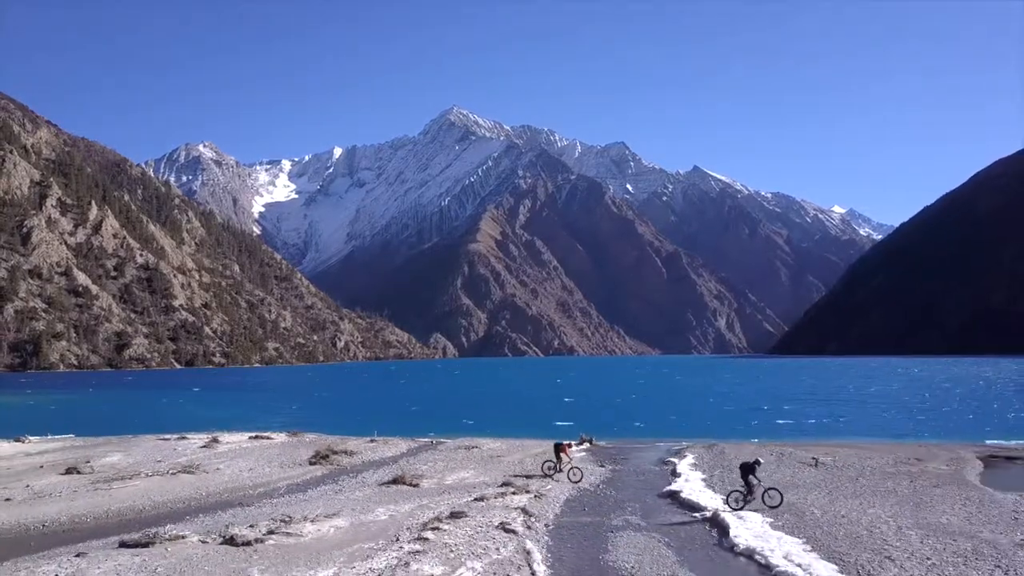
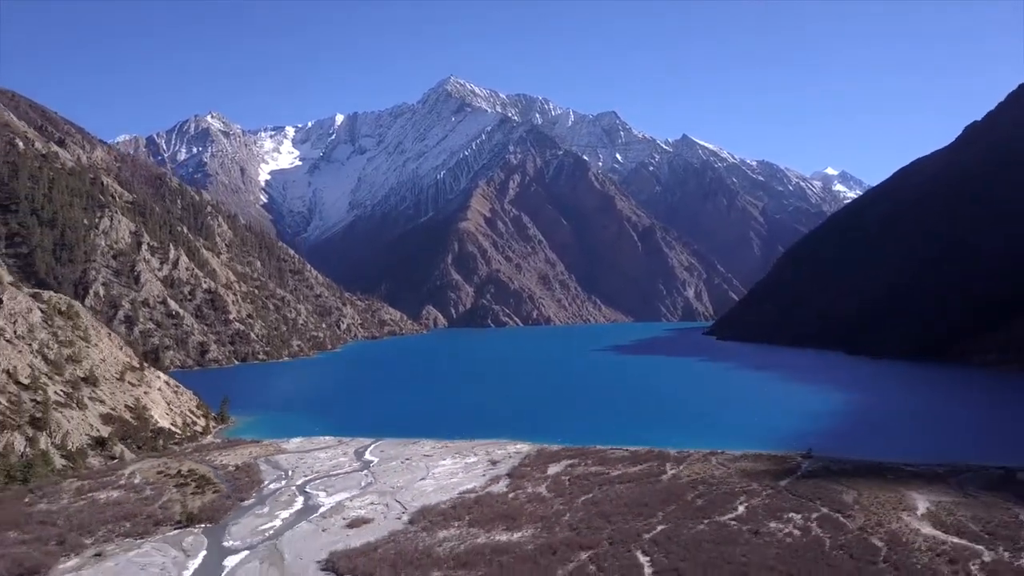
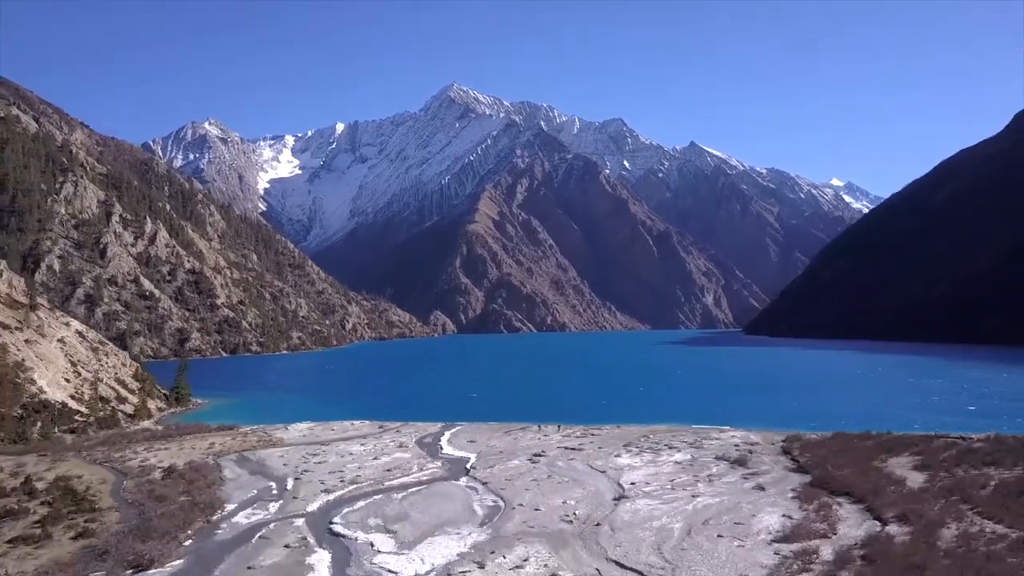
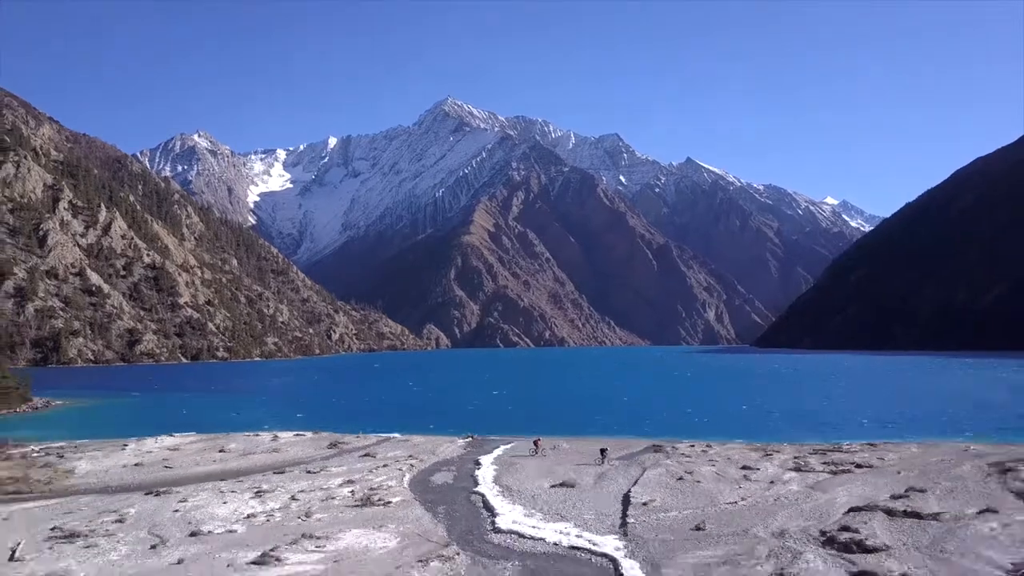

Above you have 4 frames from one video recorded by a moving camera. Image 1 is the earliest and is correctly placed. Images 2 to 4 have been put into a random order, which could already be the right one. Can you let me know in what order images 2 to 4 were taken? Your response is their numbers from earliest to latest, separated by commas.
4, 3, 2
